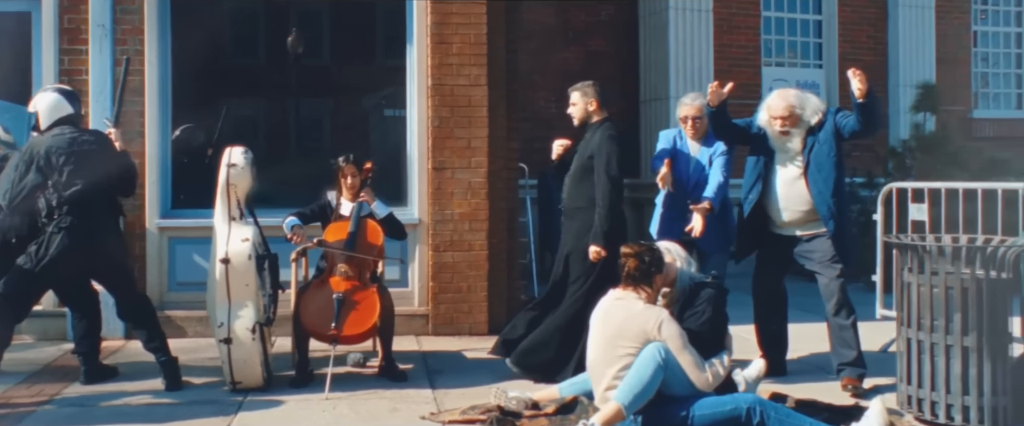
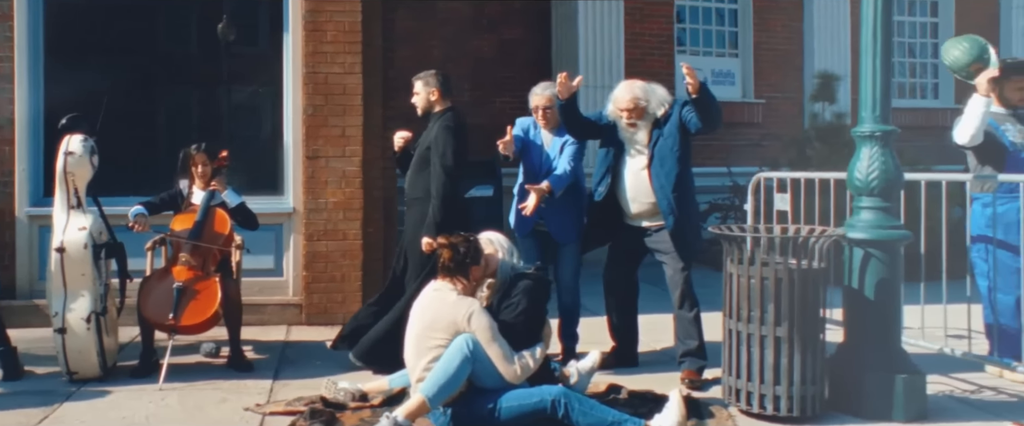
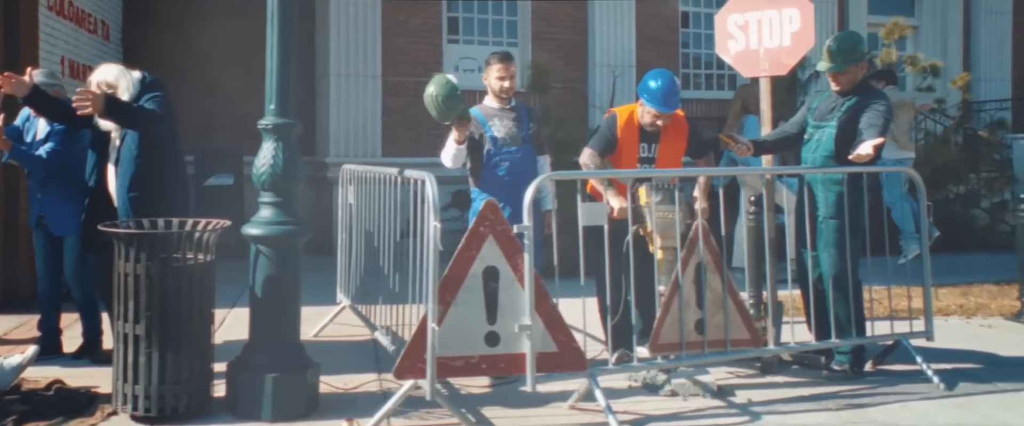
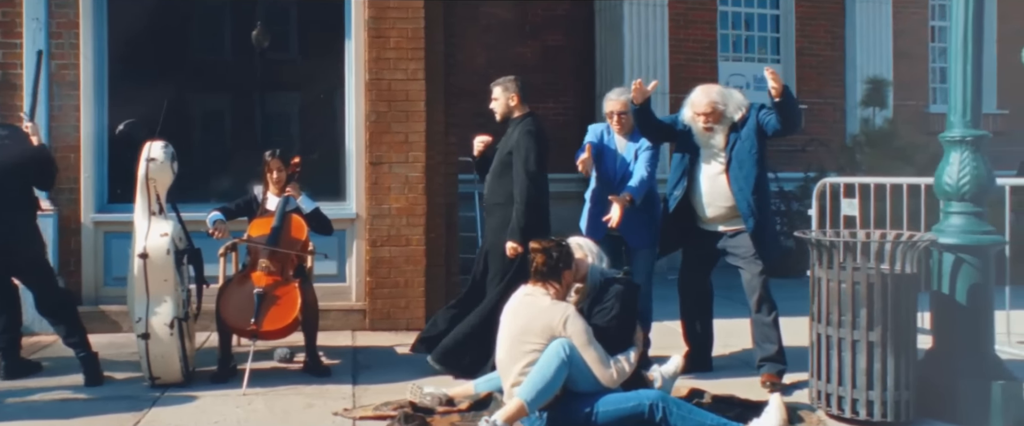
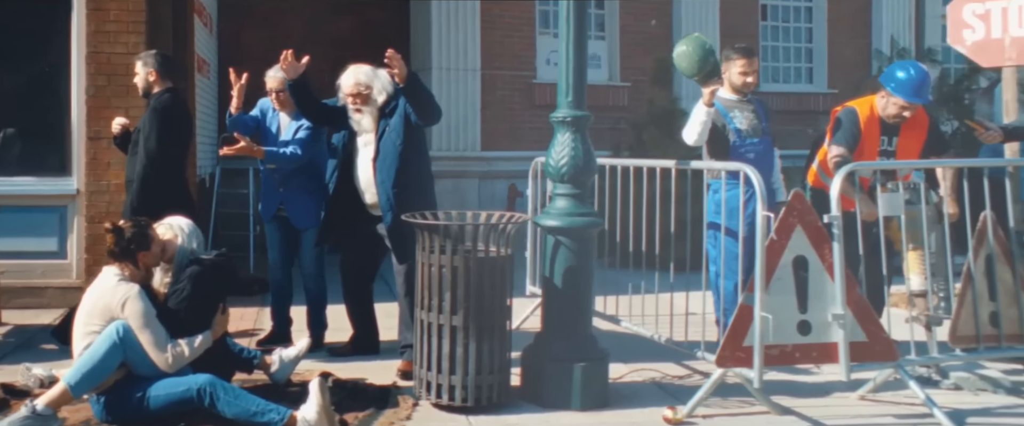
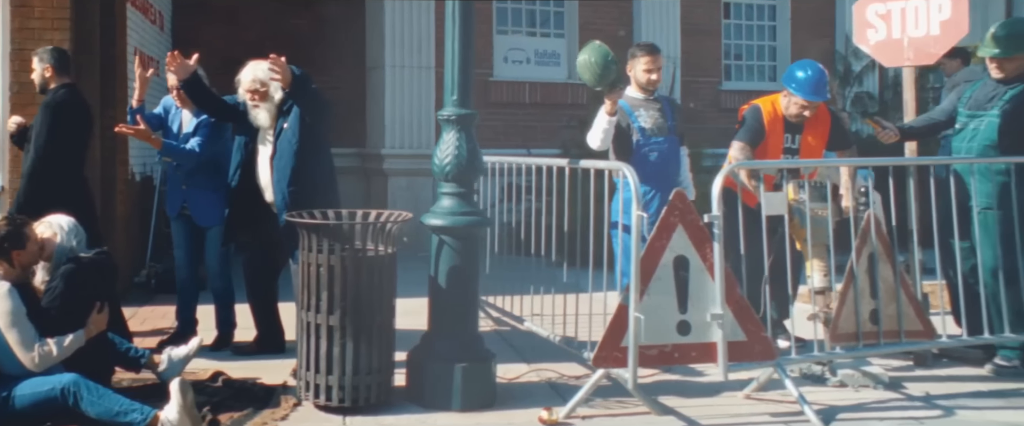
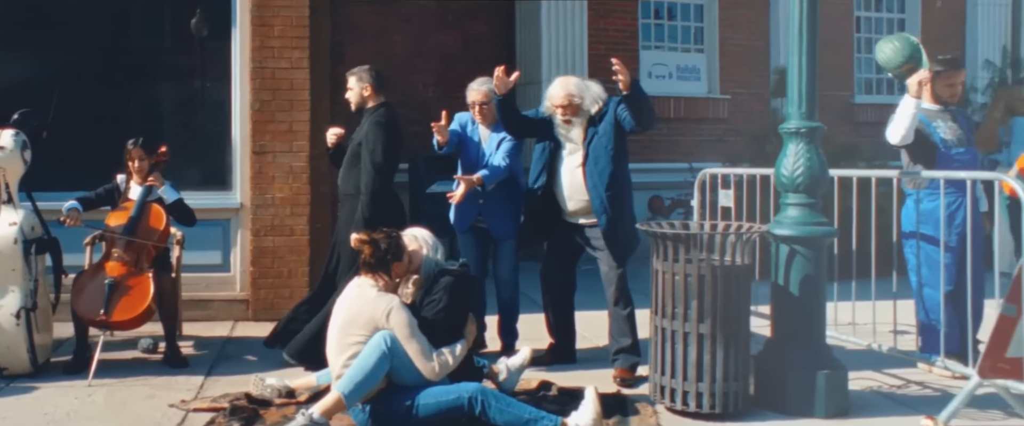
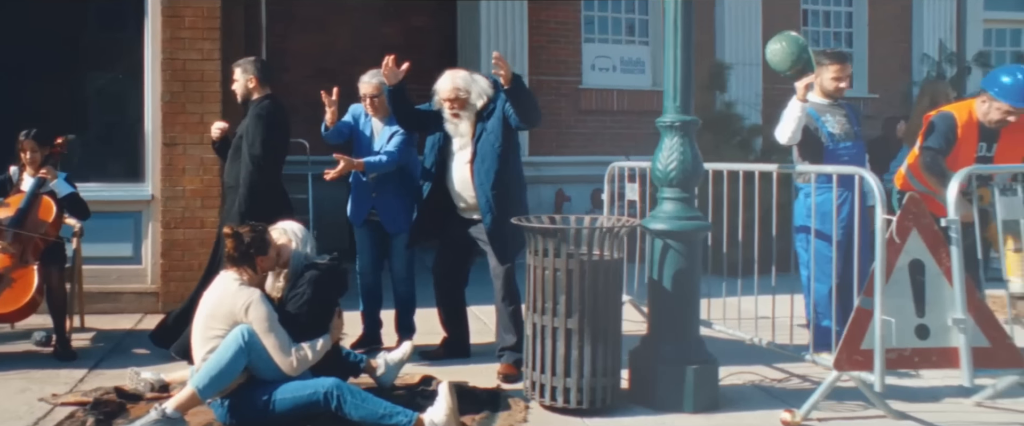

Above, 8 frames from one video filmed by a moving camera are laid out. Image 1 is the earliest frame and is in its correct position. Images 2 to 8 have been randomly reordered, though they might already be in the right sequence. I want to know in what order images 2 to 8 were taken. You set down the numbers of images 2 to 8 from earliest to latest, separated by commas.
4, 2, 7, 8, 5, 6, 3
